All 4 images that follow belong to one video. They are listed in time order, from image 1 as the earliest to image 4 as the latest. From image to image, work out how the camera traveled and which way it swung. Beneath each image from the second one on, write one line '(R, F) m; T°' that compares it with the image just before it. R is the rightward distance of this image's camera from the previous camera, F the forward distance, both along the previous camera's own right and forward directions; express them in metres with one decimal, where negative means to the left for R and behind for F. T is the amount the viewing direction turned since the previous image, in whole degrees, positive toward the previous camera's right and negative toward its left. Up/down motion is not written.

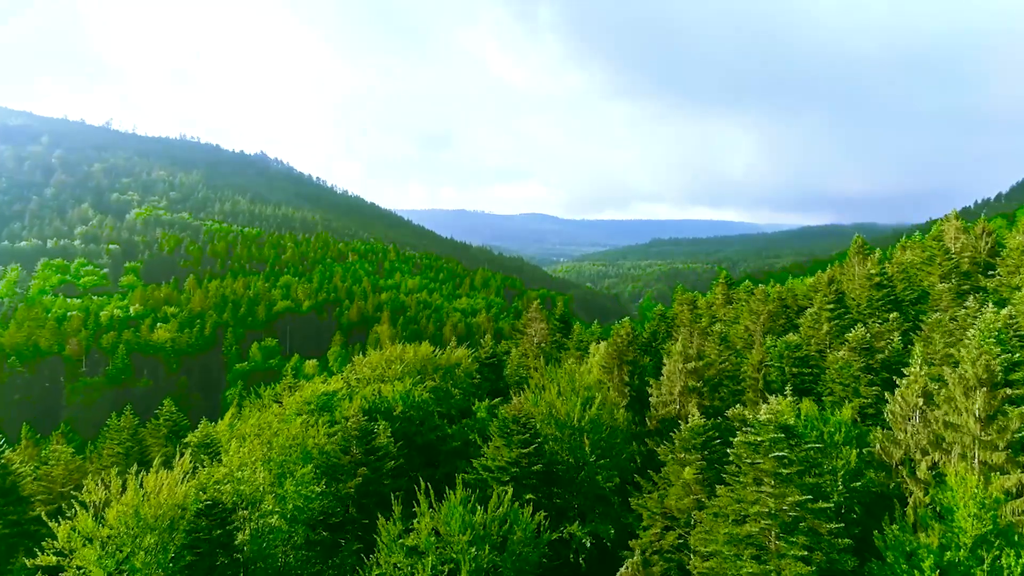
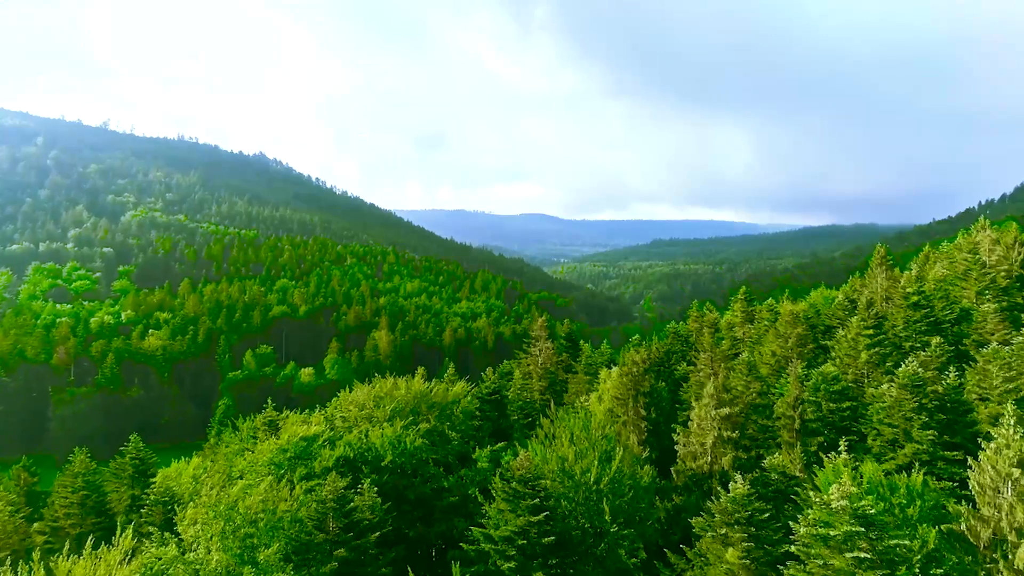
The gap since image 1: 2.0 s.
(-0.4, +6.4) m; 0°
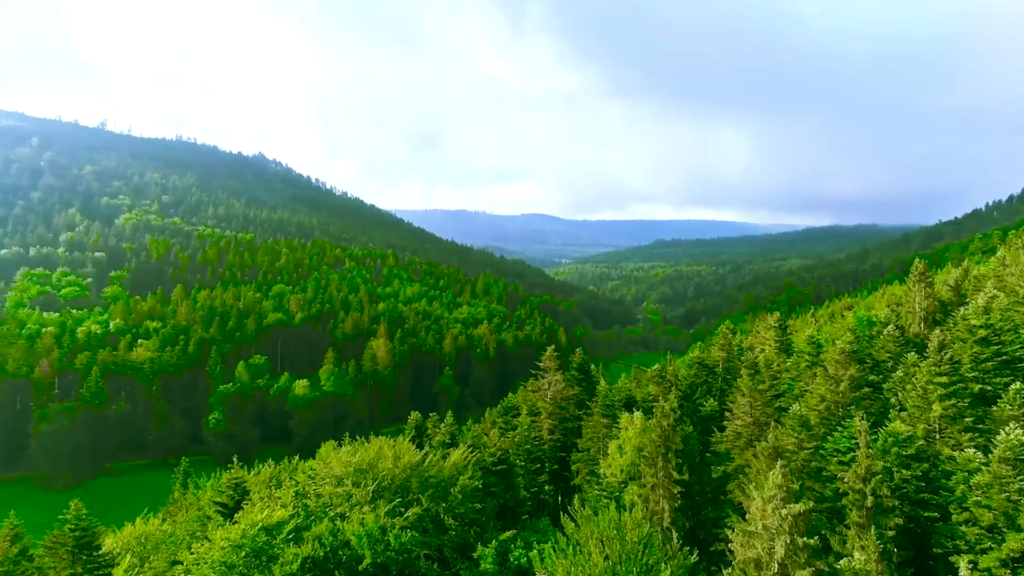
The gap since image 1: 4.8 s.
(-0.7, +8.9) m; 0°
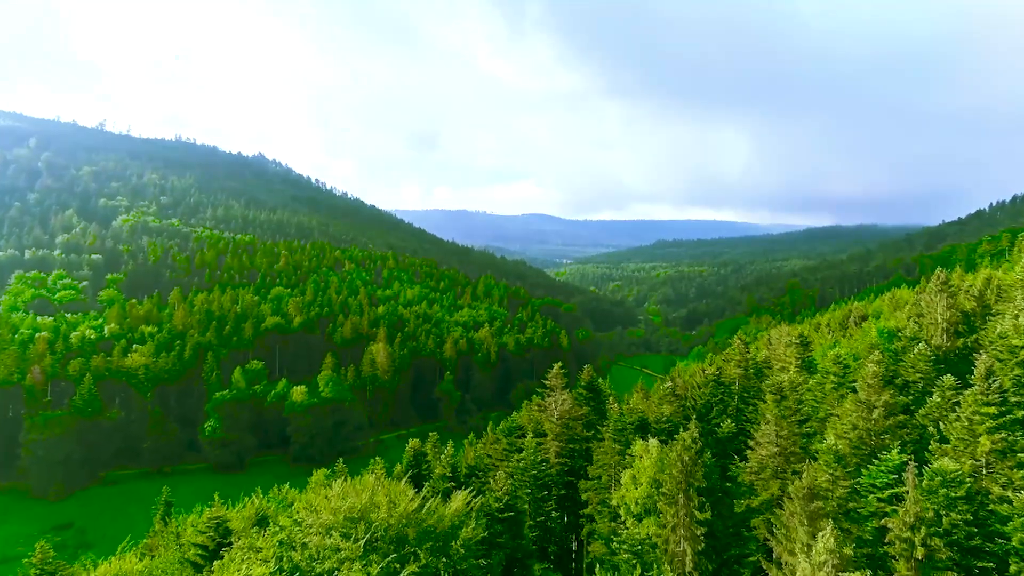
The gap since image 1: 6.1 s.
(-0.6, +4.3) m; 0°
